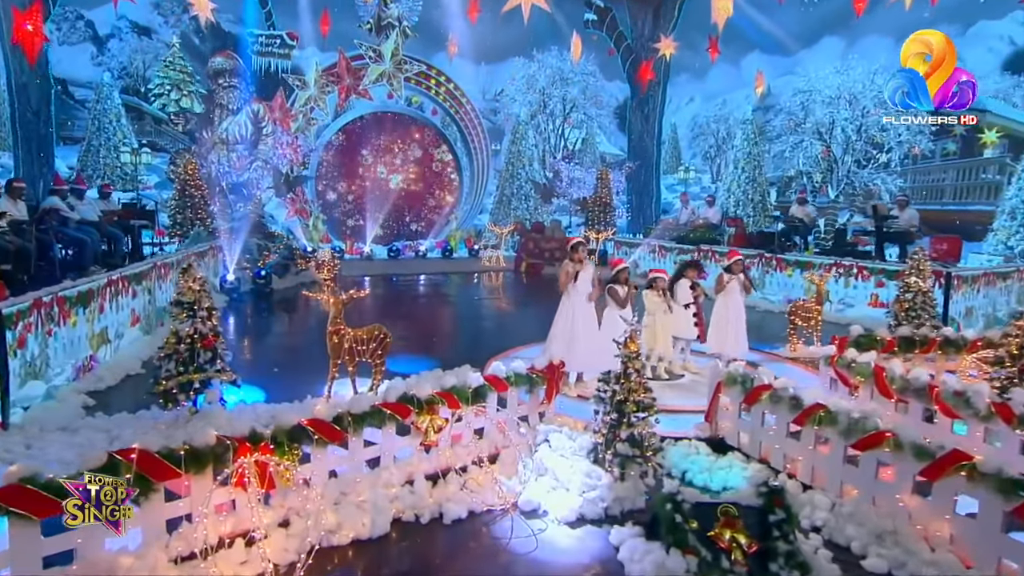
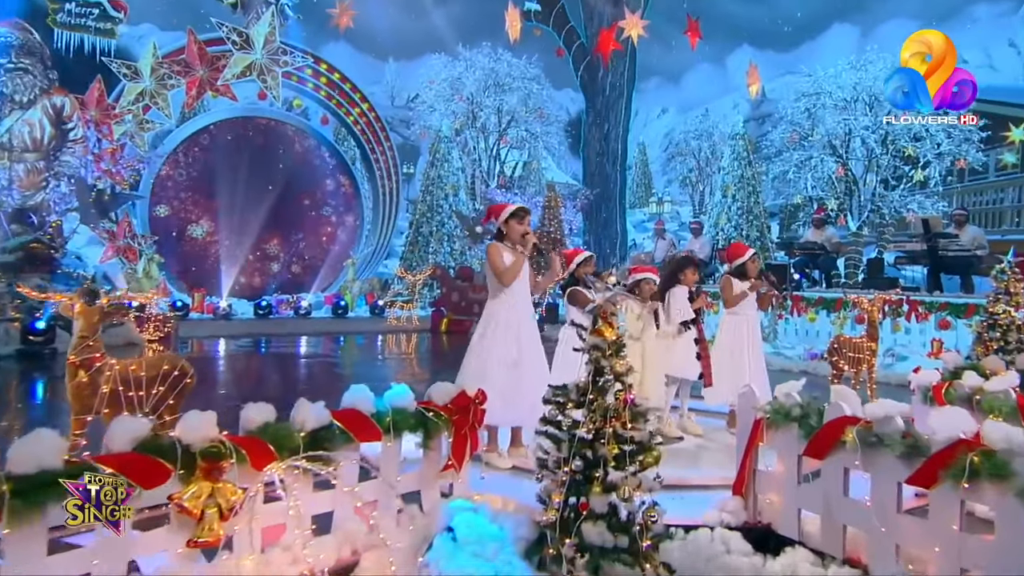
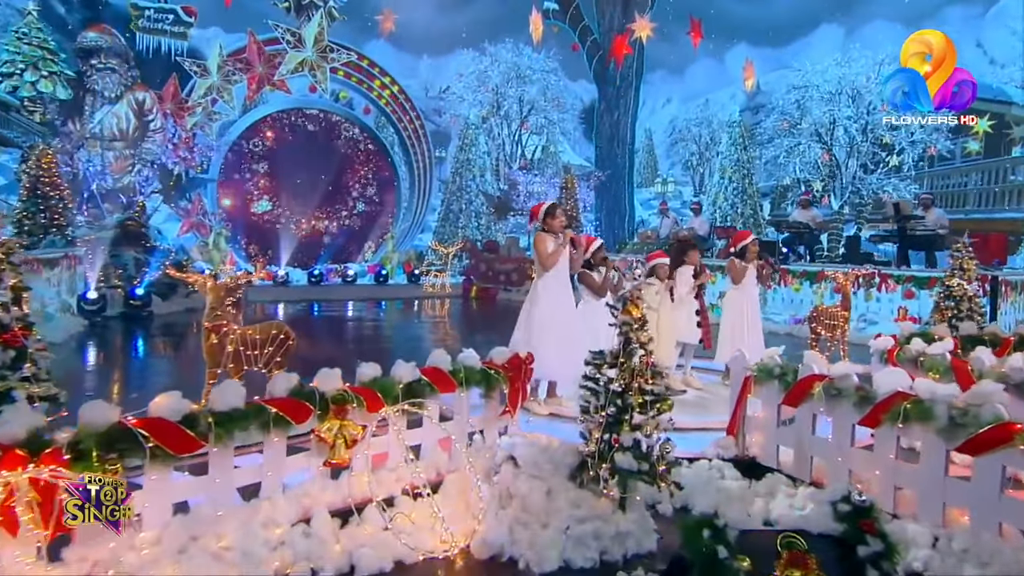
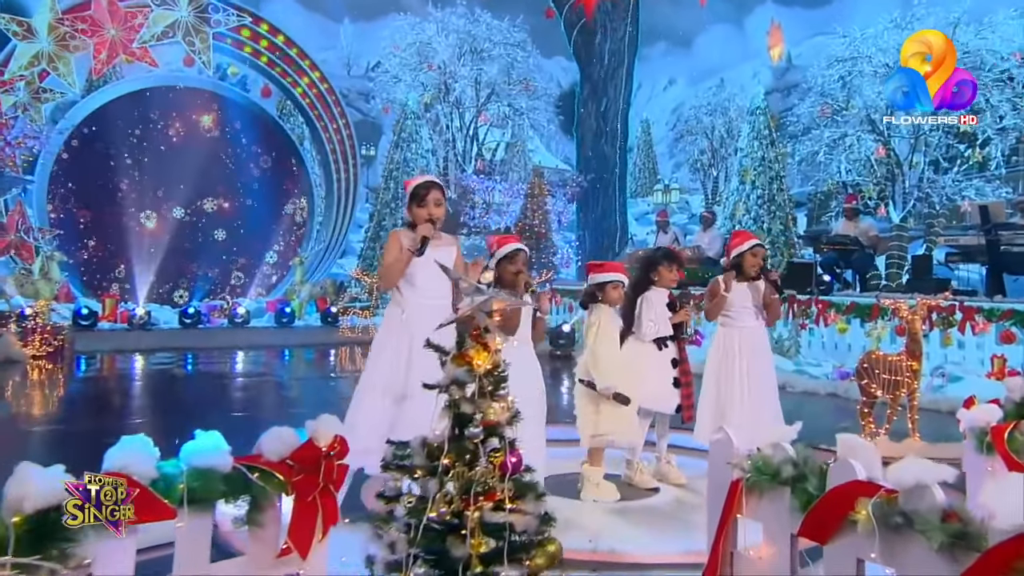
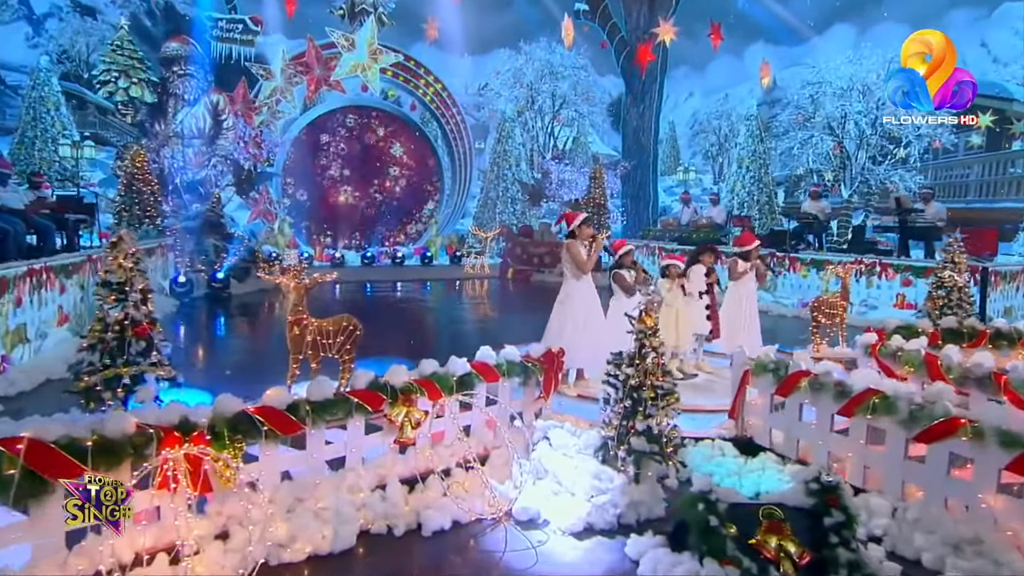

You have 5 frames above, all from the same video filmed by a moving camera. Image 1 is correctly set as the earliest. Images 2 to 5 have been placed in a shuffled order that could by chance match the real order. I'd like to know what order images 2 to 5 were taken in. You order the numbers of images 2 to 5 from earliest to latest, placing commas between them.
5, 3, 2, 4
